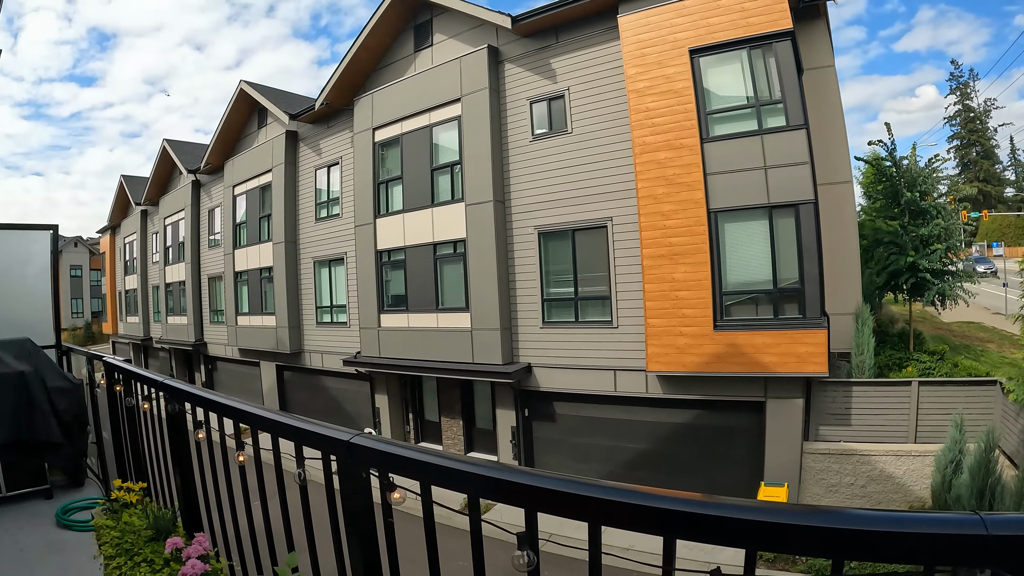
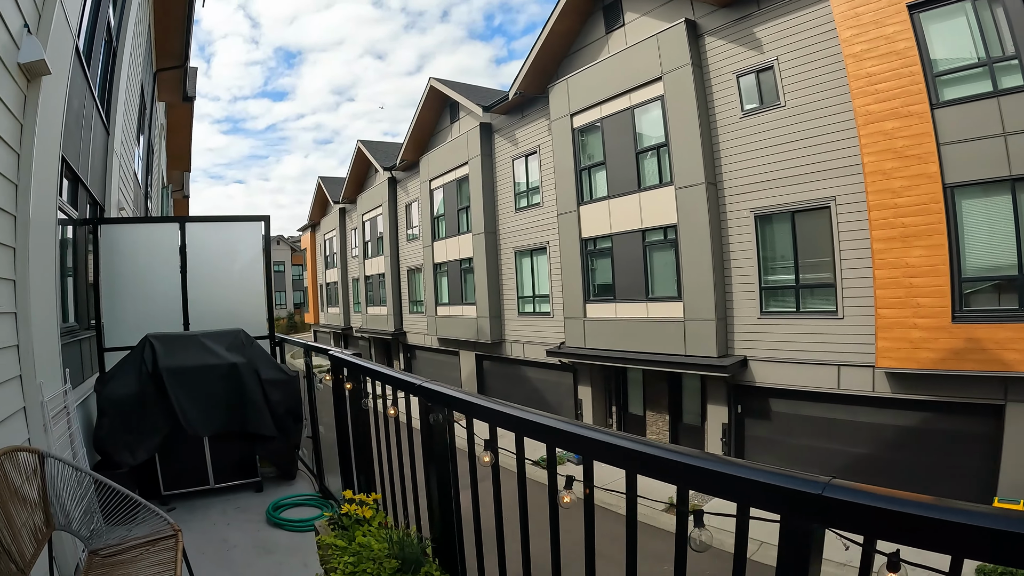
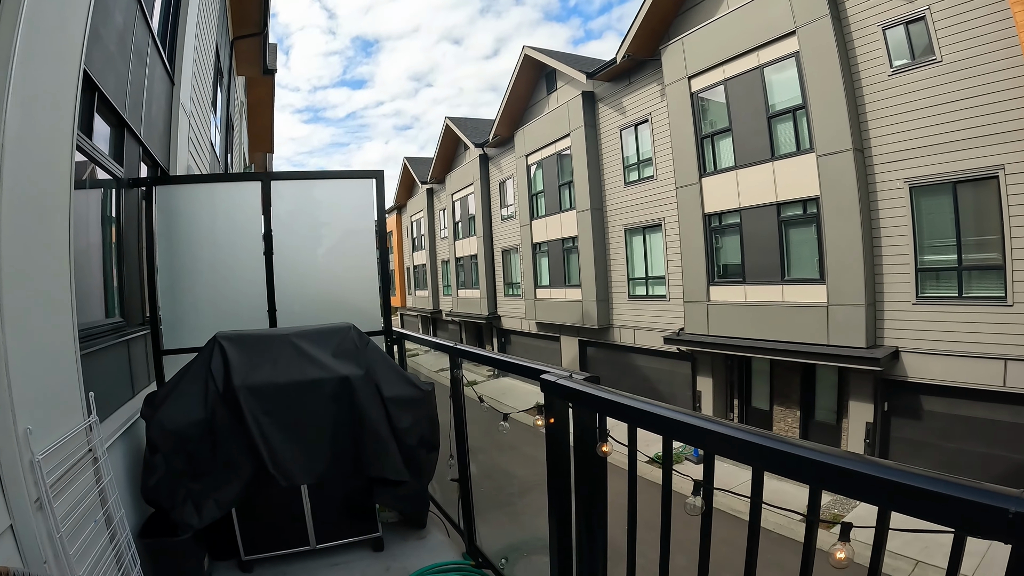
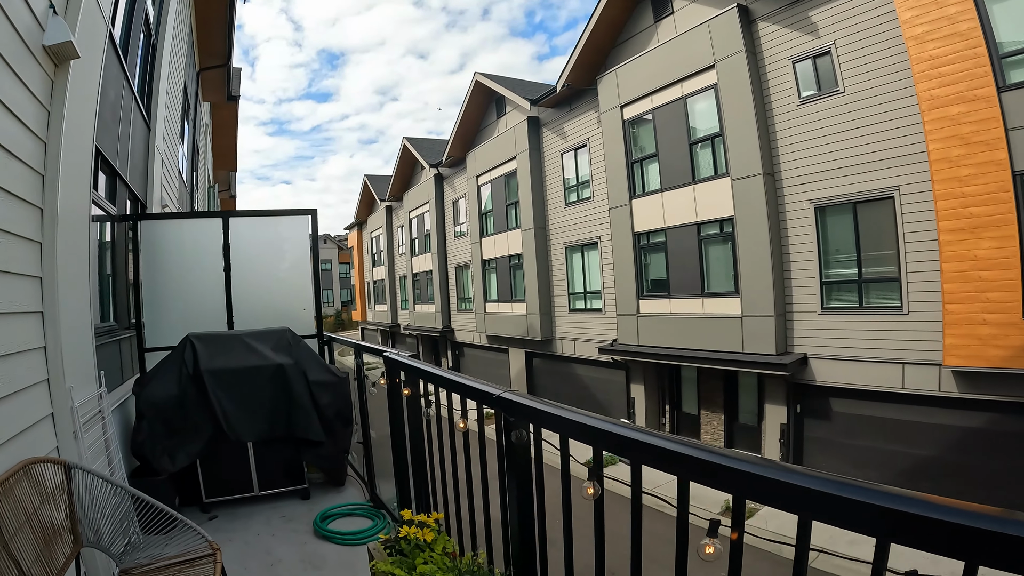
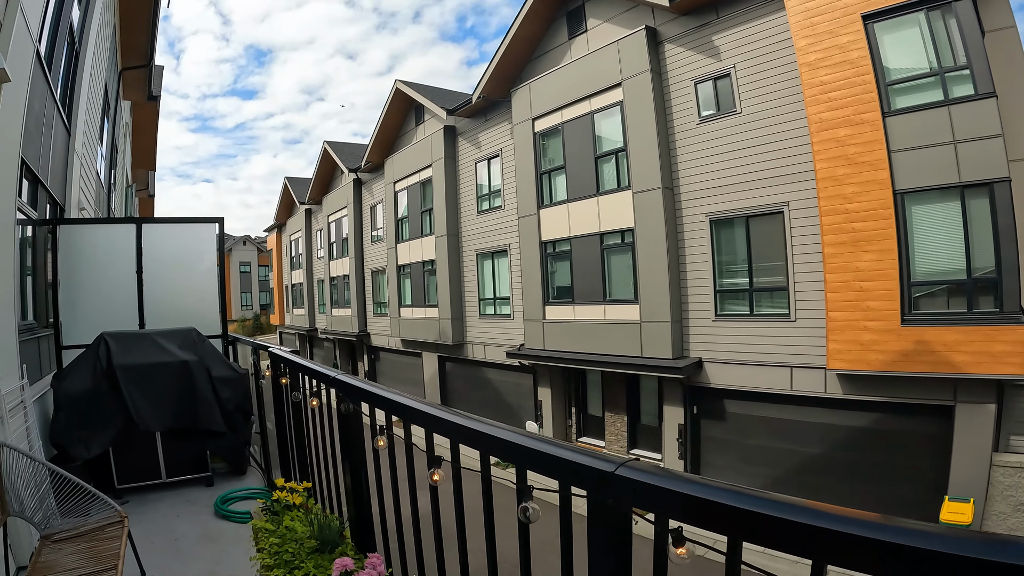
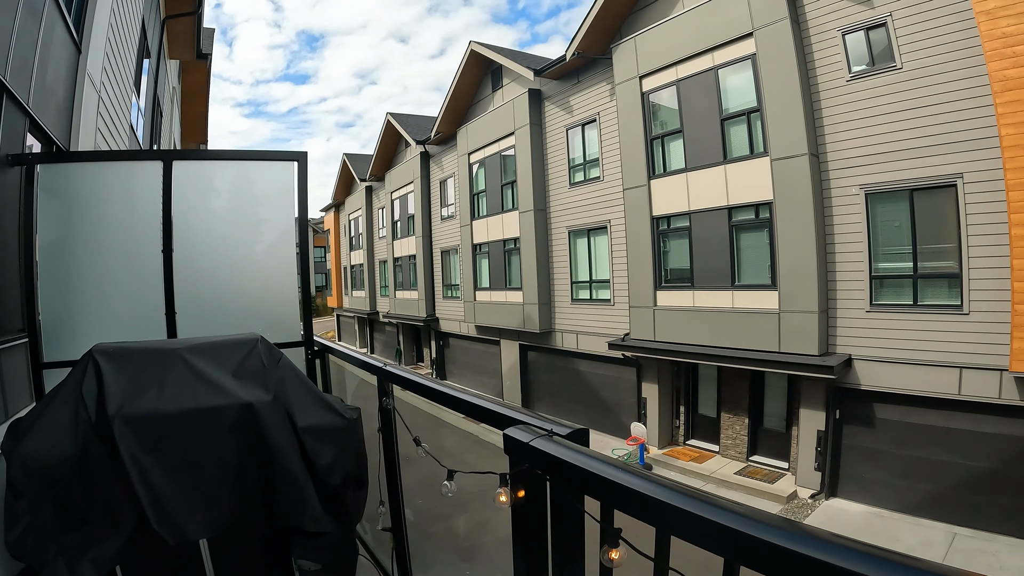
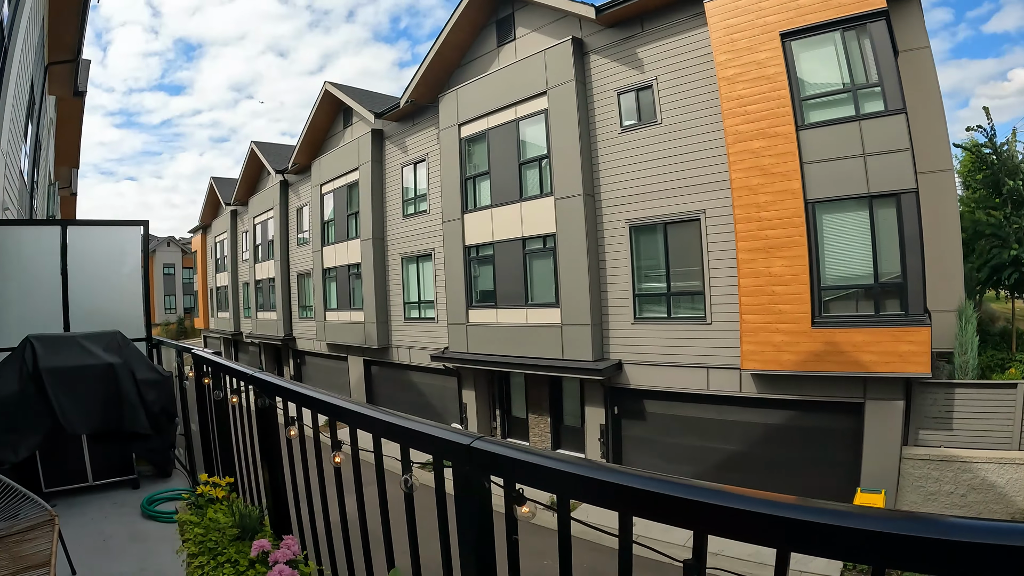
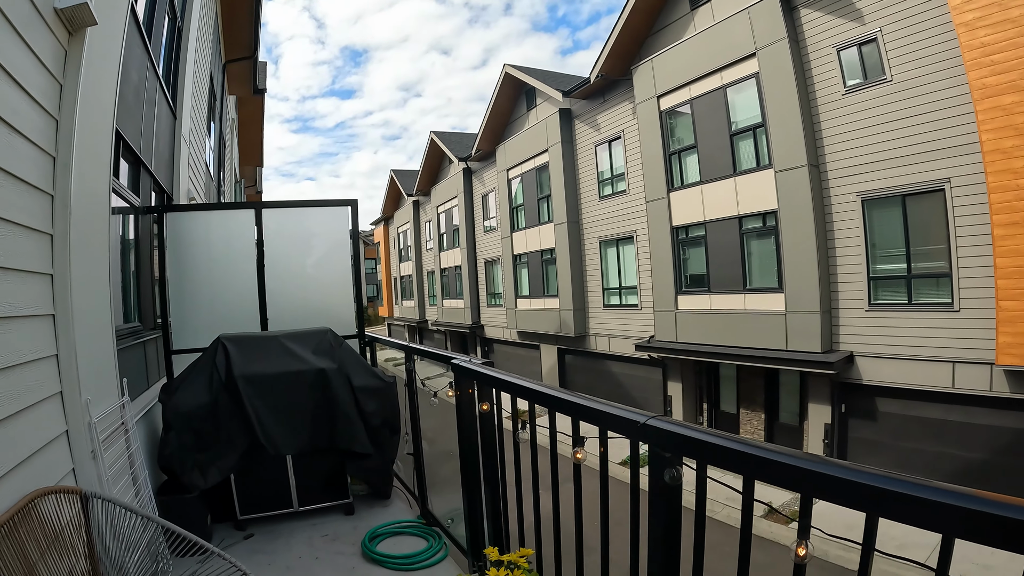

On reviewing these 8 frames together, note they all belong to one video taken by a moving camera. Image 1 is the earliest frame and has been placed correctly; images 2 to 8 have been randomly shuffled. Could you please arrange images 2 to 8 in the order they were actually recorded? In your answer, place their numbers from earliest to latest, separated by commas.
7, 5, 2, 4, 8, 3, 6
